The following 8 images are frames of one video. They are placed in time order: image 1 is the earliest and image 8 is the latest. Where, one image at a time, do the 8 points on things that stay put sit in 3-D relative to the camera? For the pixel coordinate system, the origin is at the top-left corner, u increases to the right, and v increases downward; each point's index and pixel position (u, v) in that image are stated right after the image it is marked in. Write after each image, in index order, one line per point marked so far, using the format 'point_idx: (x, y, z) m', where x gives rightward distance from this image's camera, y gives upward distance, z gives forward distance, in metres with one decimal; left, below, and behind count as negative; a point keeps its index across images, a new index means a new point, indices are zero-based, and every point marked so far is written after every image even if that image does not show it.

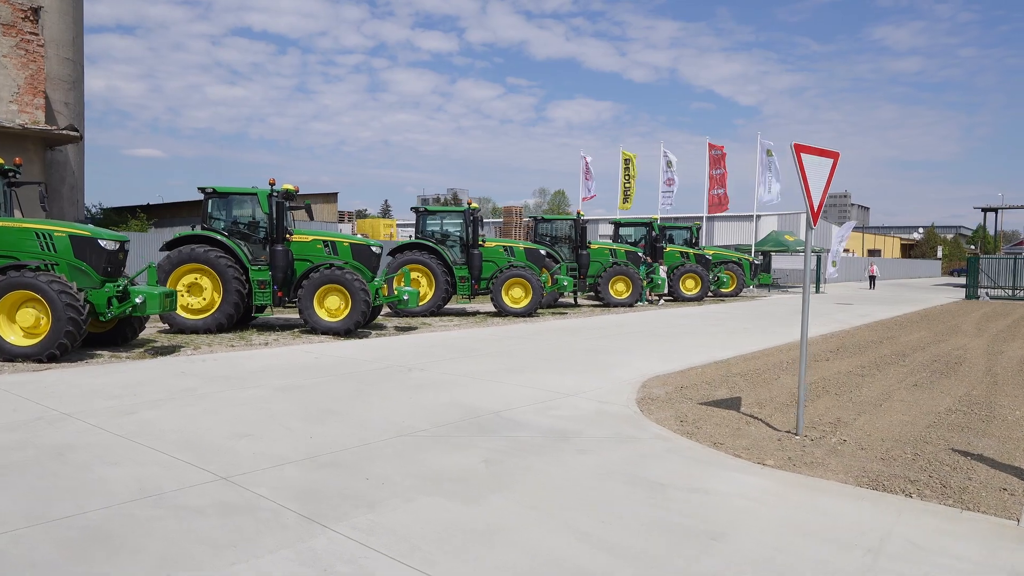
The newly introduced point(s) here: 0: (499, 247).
0: (-0.3, +1.0, +16.7) m
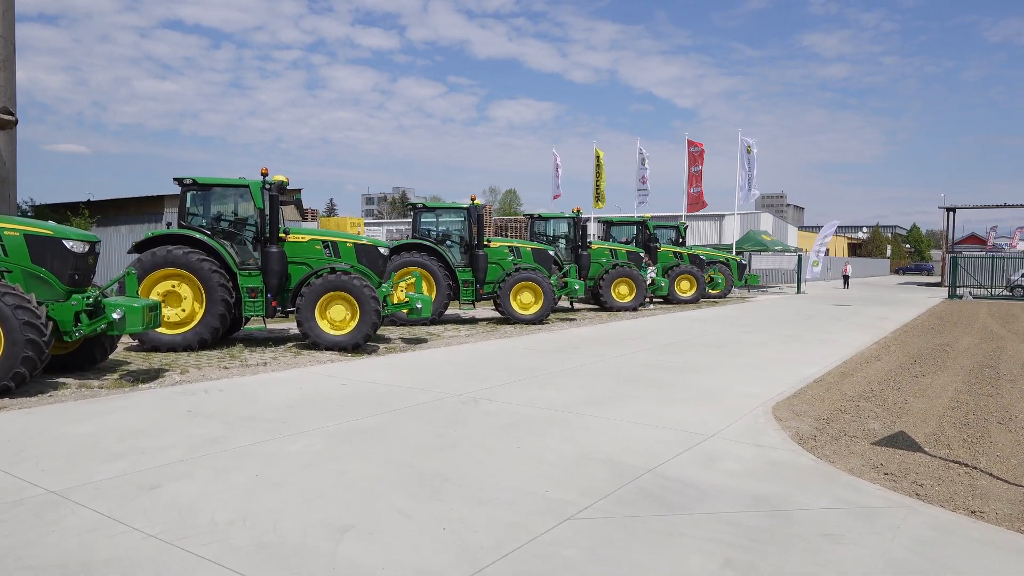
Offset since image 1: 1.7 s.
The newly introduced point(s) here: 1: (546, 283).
0: (-0.2, +0.9, +15.2) m
1: (+0.7, +0.1, +14.6) m
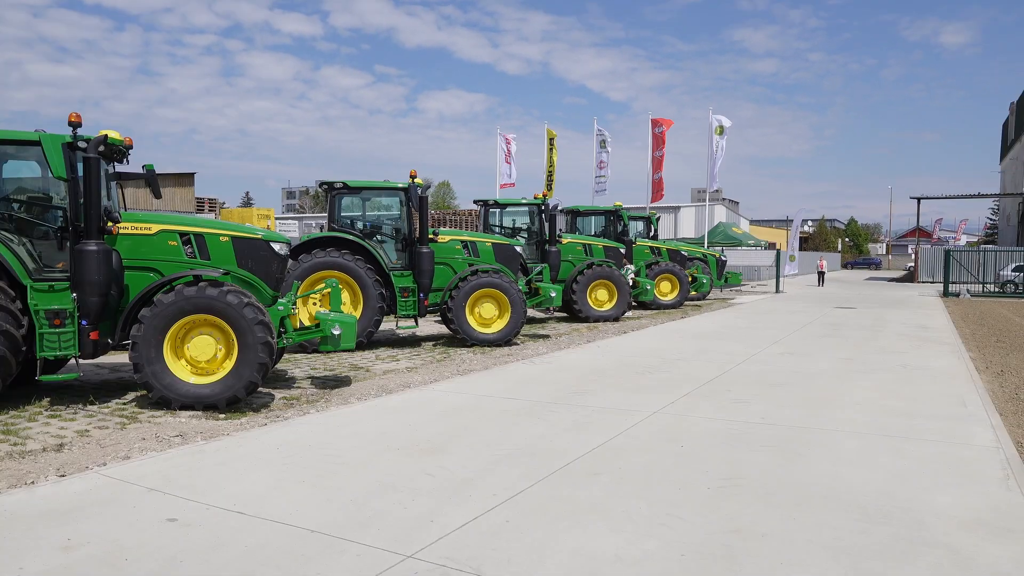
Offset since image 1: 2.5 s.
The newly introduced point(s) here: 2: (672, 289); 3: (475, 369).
0: (-0.9, +0.7, +11.4) m
1: (0.0, 0.0, +10.9) m
2: (+4.3, 0.0, +18.7) m
3: (-0.5, -1.0, +9.0) m
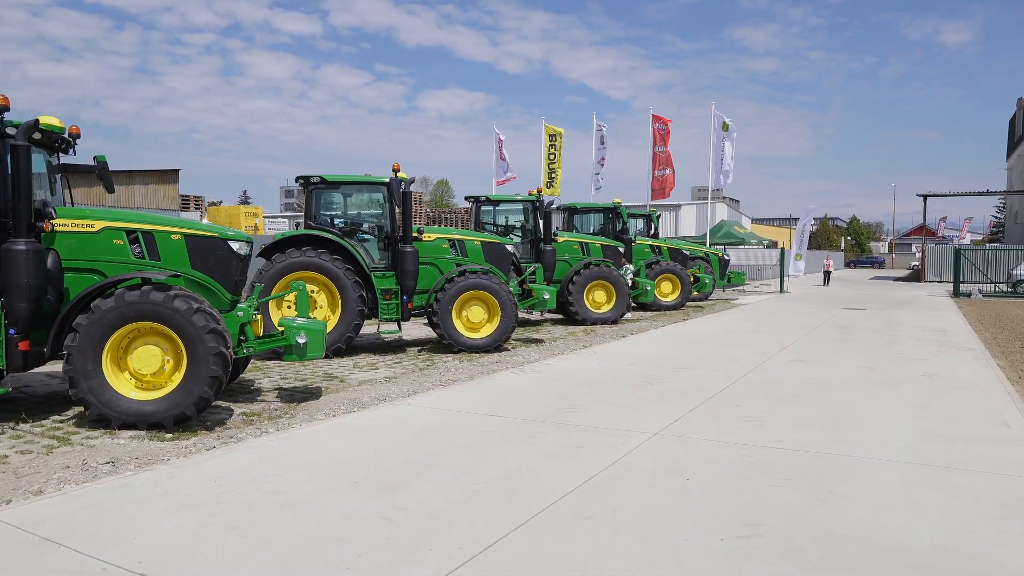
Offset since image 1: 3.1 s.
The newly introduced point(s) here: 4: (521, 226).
0: (-1.1, +0.7, +10.7) m
1: (-0.1, -0.1, +10.2) m
2: (+4.1, 0.0, +18.0) m
3: (-0.6, -1.1, +8.3) m
4: (+0.2, +1.3, +14.3) m
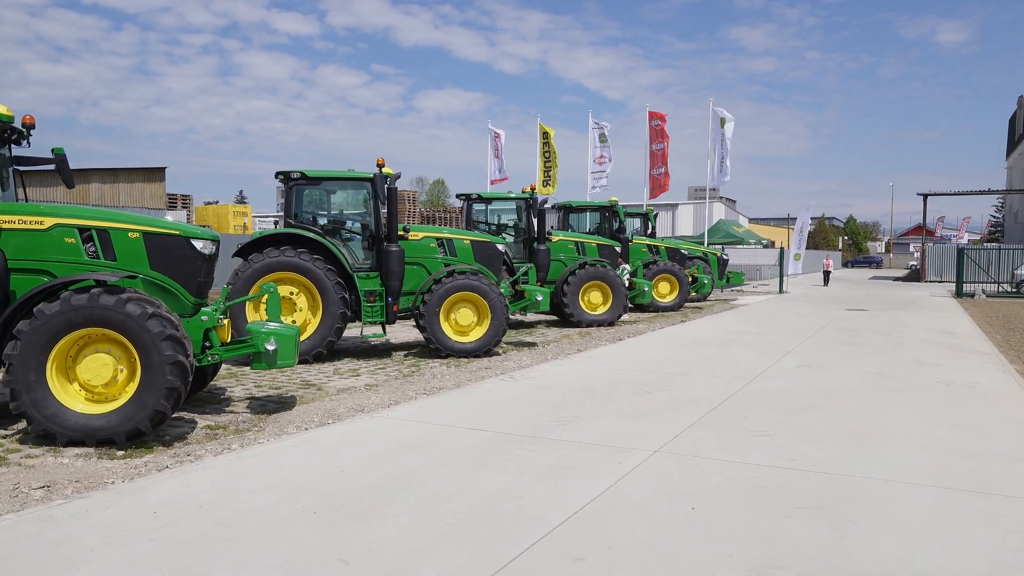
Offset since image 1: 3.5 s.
0: (-1.2, +0.7, +10.2) m
1: (-0.3, -0.1, +9.7) m
2: (+4.0, 0.0, +17.5) m
3: (-0.7, -1.1, +7.8) m
4: (0.0, +1.2, +13.8) m
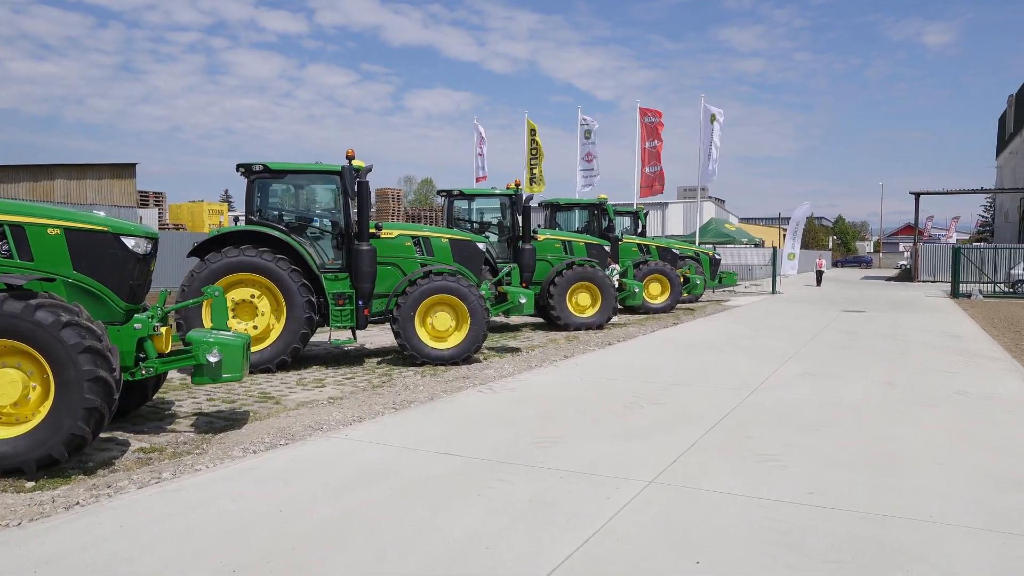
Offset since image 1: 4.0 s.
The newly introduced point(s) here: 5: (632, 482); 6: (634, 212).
0: (-1.5, +0.7, +9.5) m
1: (-0.5, -0.1, +9.0) m
2: (+3.6, -0.1, +16.8) m
3: (-0.9, -1.1, +7.1) m
4: (-0.3, +1.2, +13.1) m
5: (+0.7, -1.2, +4.3) m
6: (+3.2, +2.0, +18.1) m
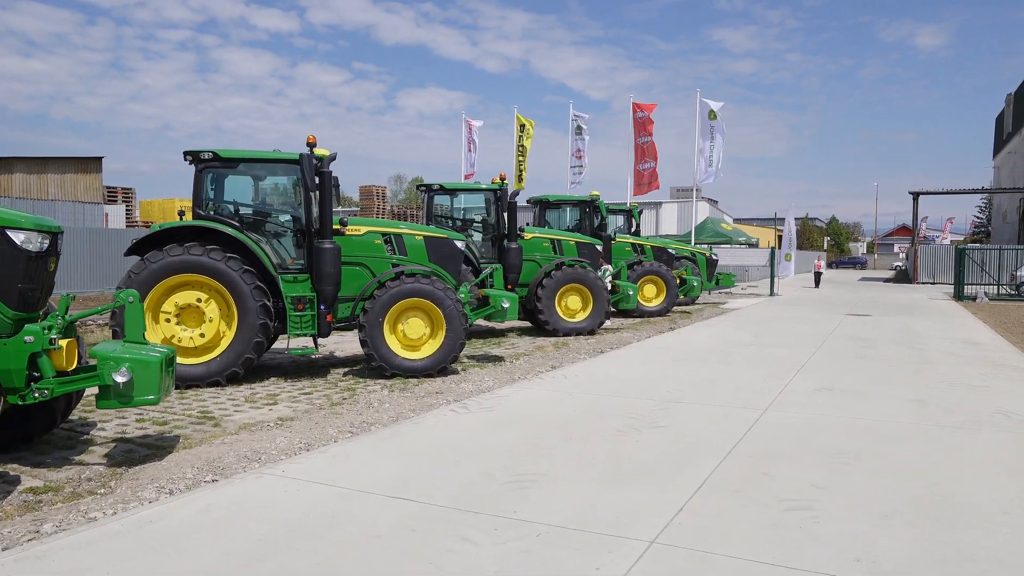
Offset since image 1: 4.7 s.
0: (-1.7, +0.6, +8.5) m
1: (-0.7, -0.1, +8.0) m
2: (+3.3, -0.1, +16.0) m
3: (-1.1, -1.2, +6.1) m
4: (-0.5, +1.2, +12.2) m
5: (+0.6, -1.2, +3.4) m
6: (+2.9, +1.9, +17.2) m
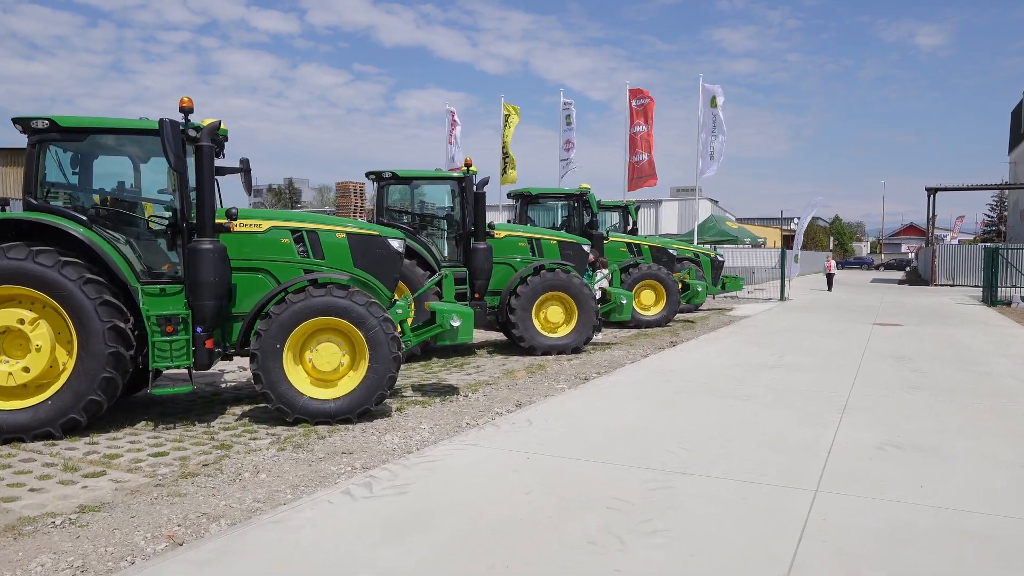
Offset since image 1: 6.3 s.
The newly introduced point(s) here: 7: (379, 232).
0: (-2.2, +0.5, +6.5) m
1: (-1.2, -0.3, +6.0) m
2: (+2.9, -0.2, +13.9) m
3: (-1.6, -1.3, +4.1) m
4: (-1.0, +1.1, +10.1) m
5: (+0.1, -1.3, +1.3) m
6: (+2.4, +1.8, +15.2) m
7: (-1.3, +0.6, +7.0) m
